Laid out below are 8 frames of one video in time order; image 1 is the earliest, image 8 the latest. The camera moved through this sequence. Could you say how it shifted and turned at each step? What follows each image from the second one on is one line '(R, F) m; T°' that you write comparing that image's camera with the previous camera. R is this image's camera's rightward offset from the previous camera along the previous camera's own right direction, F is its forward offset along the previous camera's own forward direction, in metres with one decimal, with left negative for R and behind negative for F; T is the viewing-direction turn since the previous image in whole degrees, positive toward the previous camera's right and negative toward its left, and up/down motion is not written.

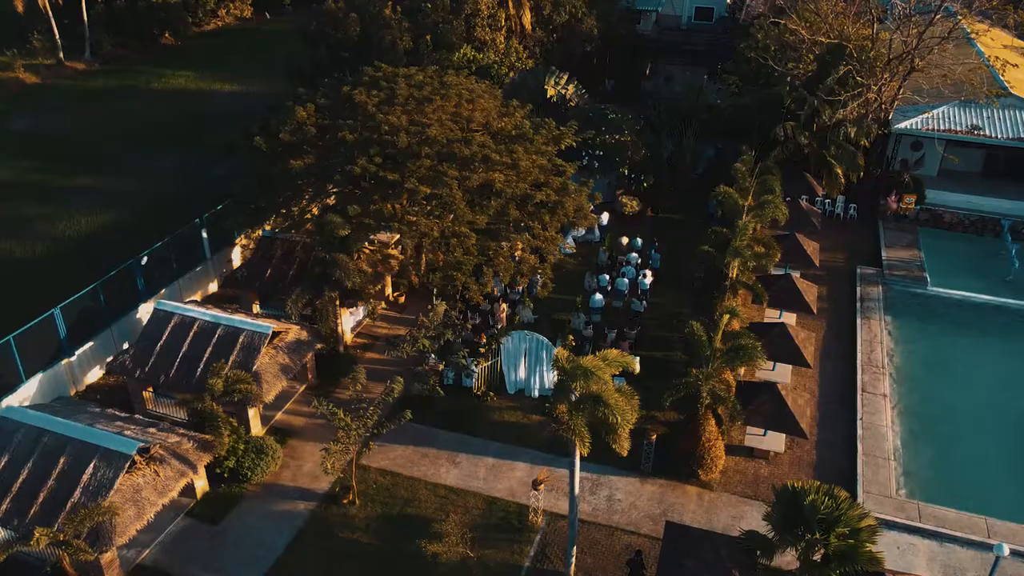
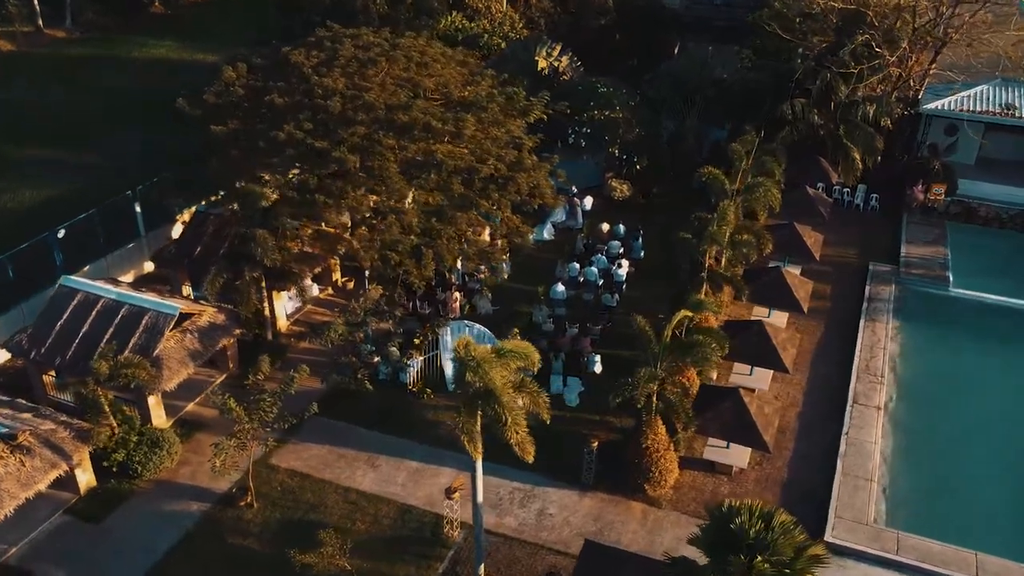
(+3.4, +2.9) m; -5°
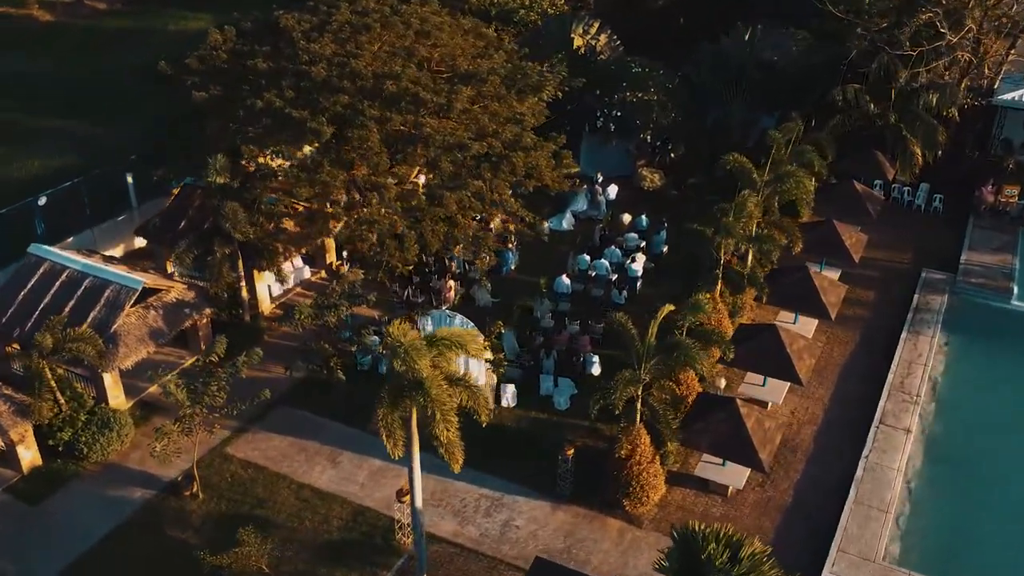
(+2.6, +2.2) m; -6°
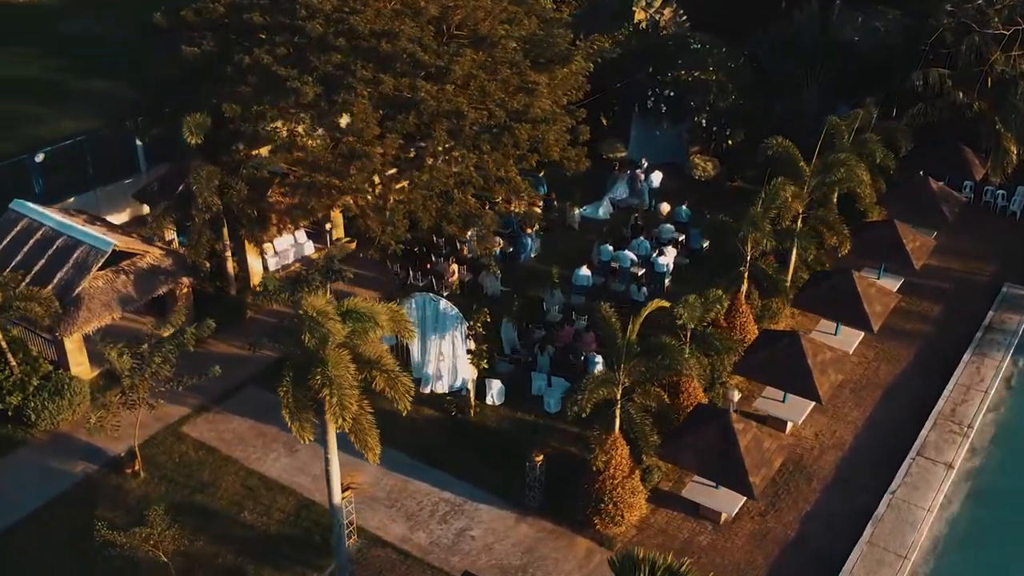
(+2.9, +2.4) m; -8°
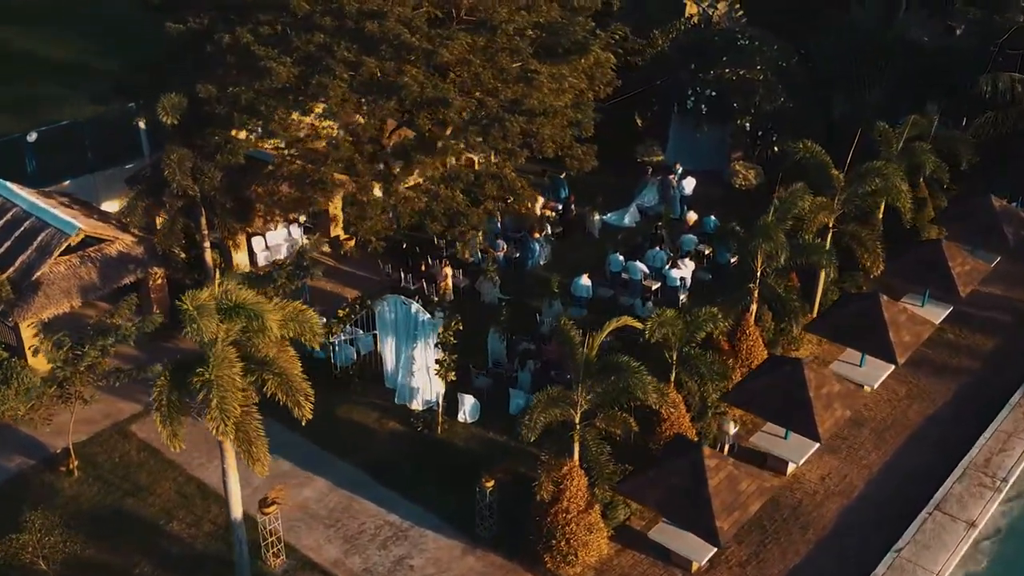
(+2.3, +1.9) m; -6°
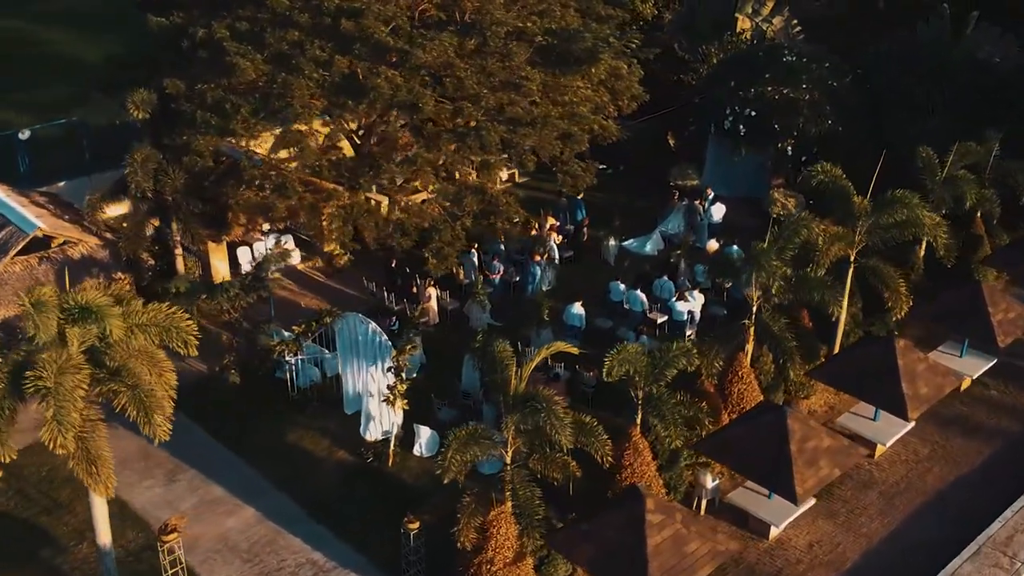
(+2.3, +1.8) m; -6°
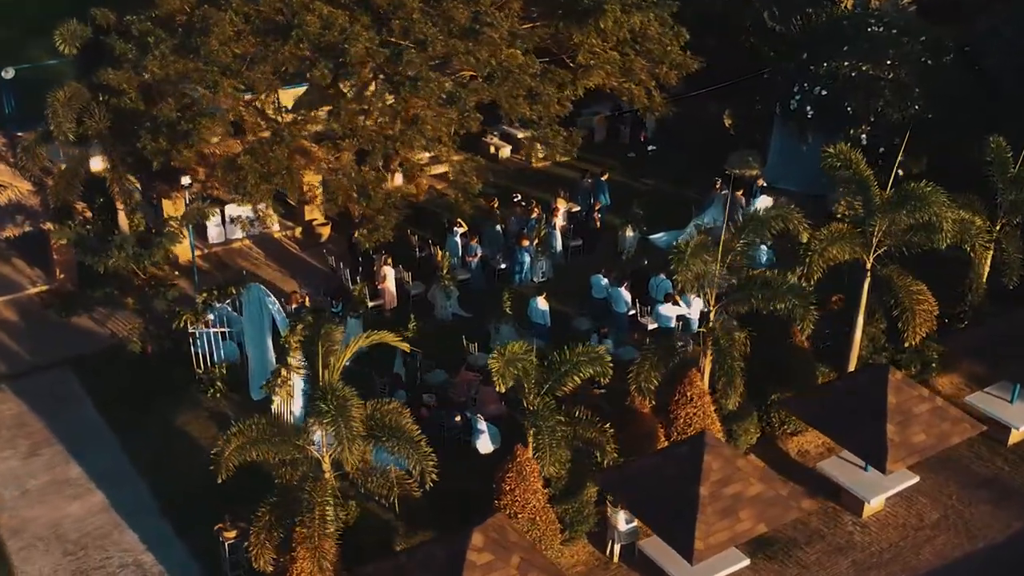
(+3.5, +3.0) m; -11°
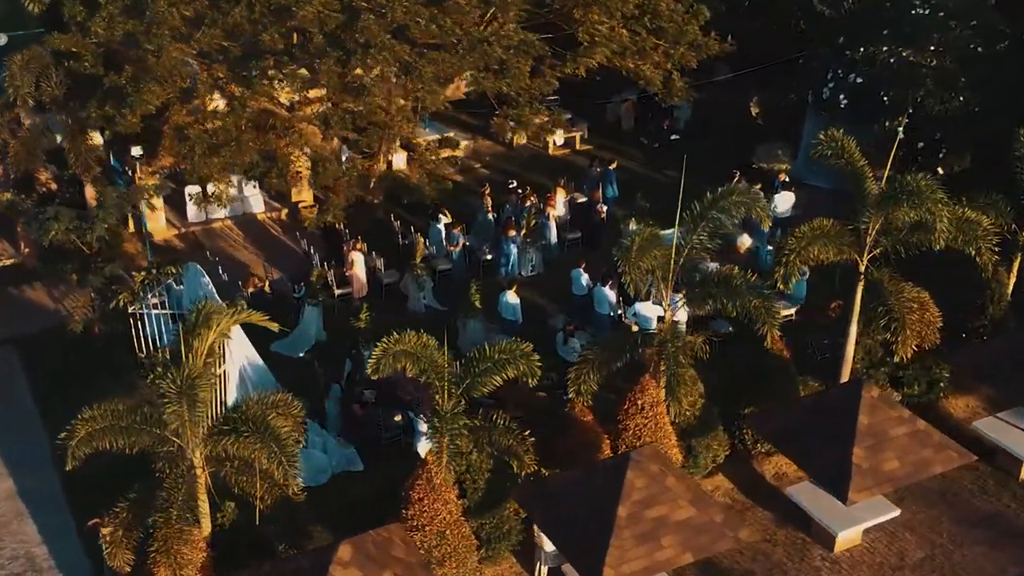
(+1.7, +1.4) m; -5°
